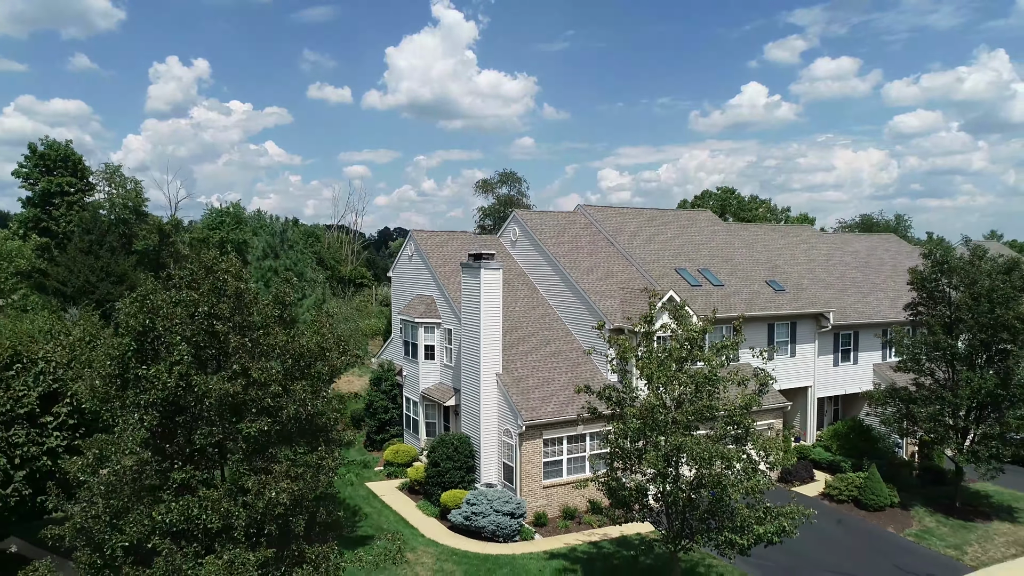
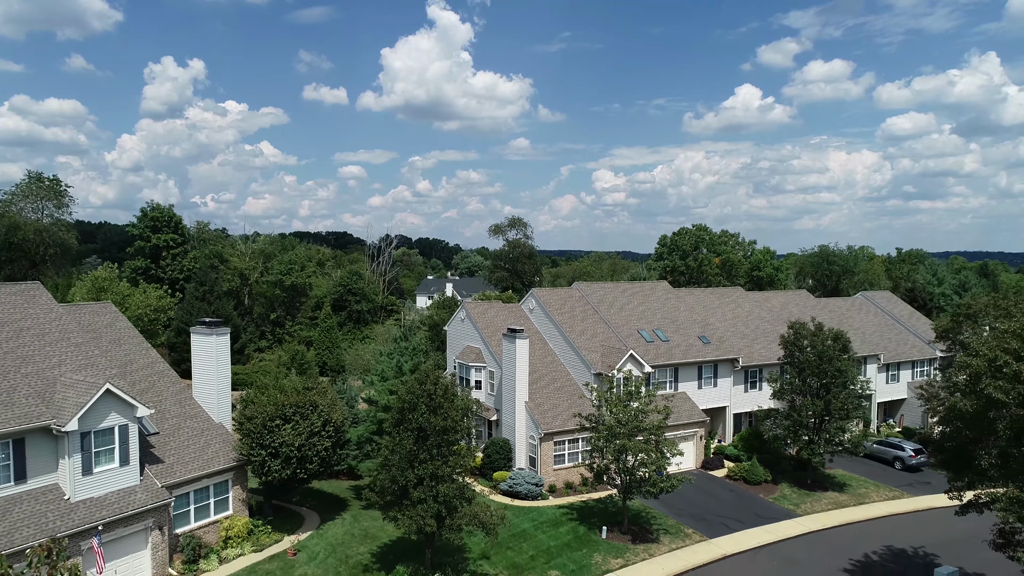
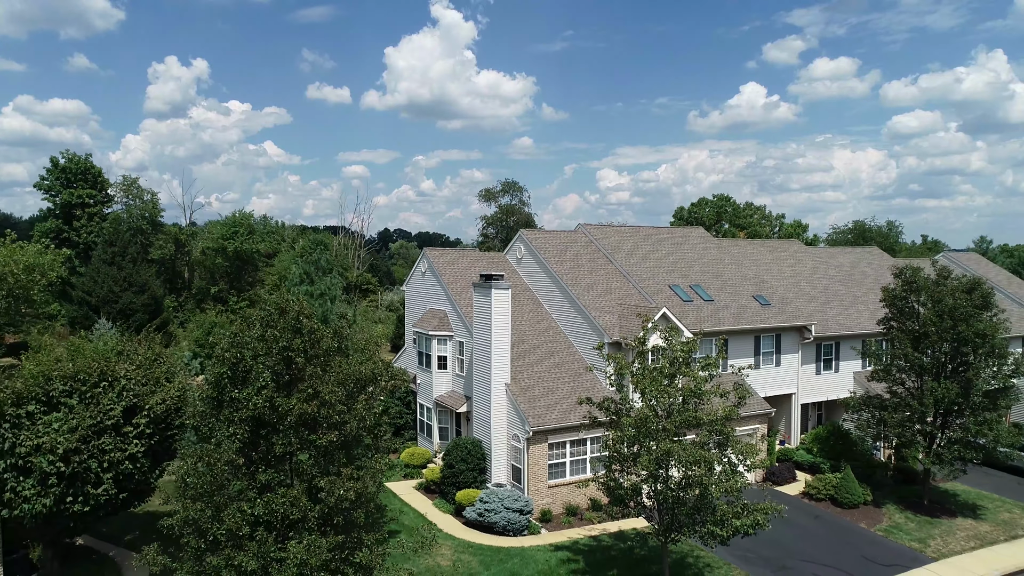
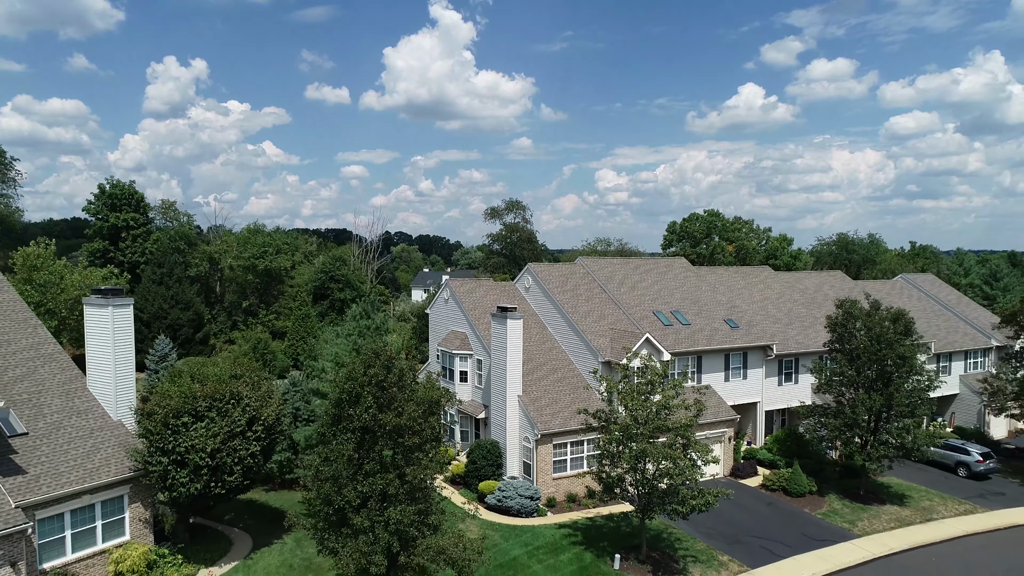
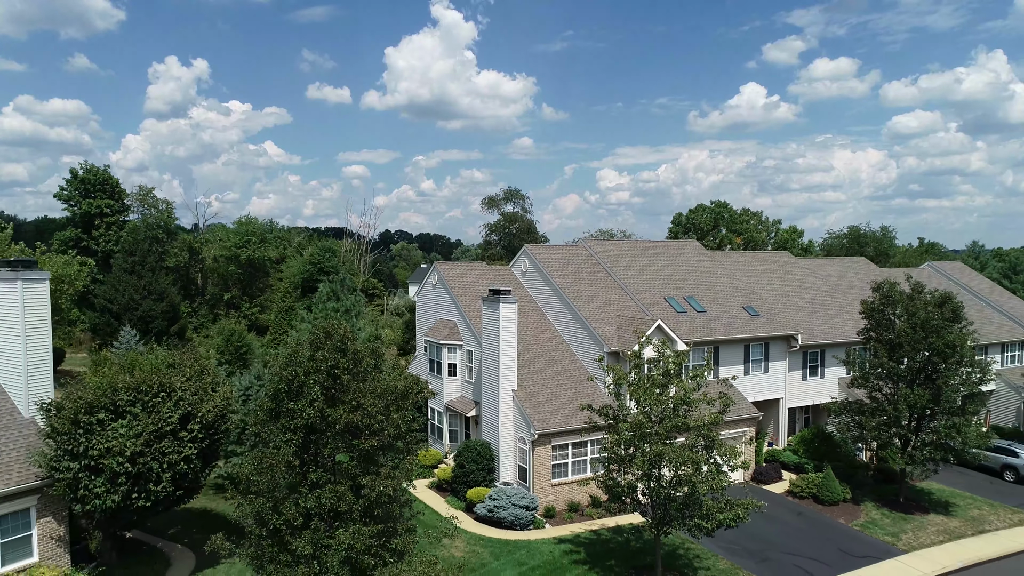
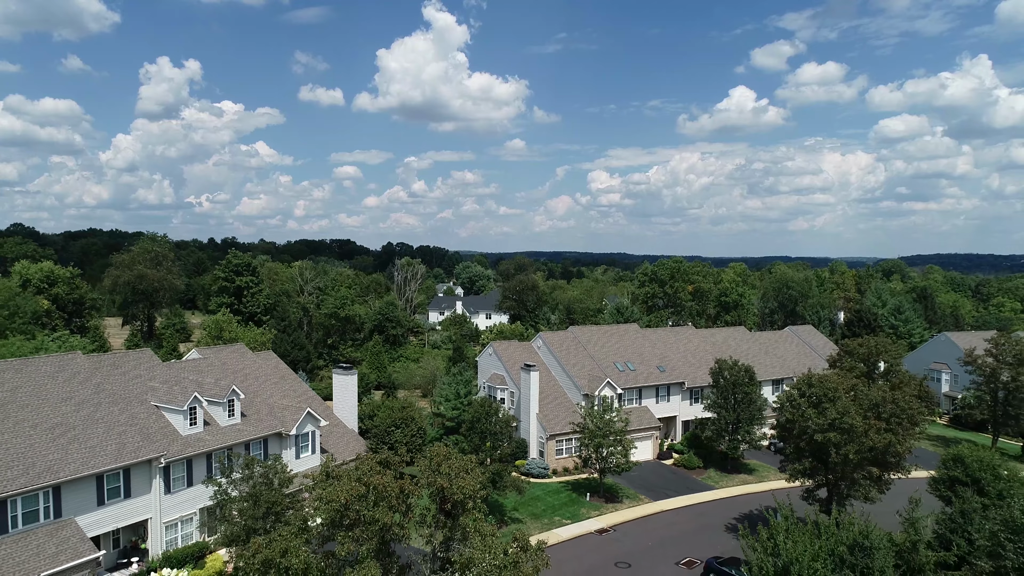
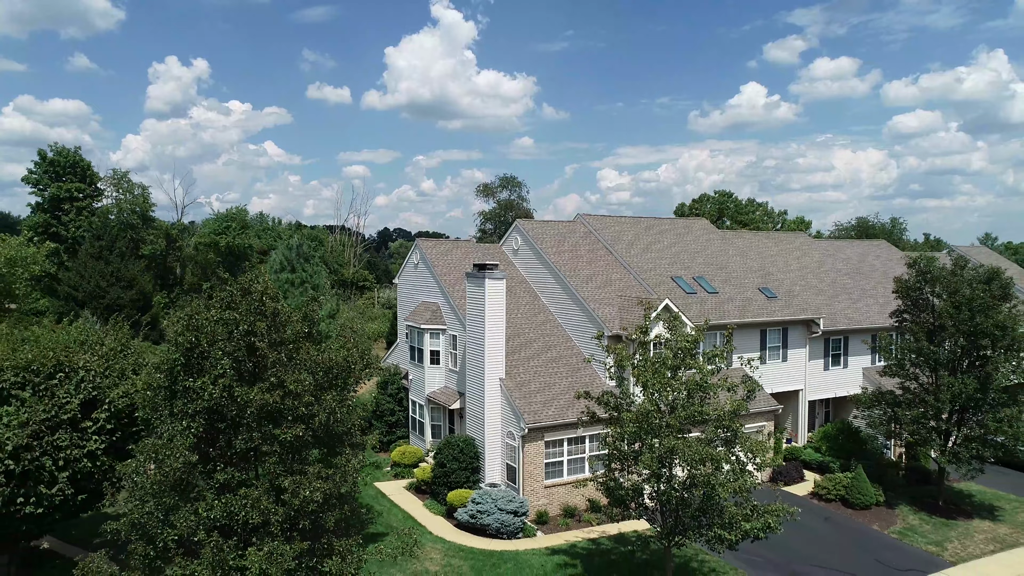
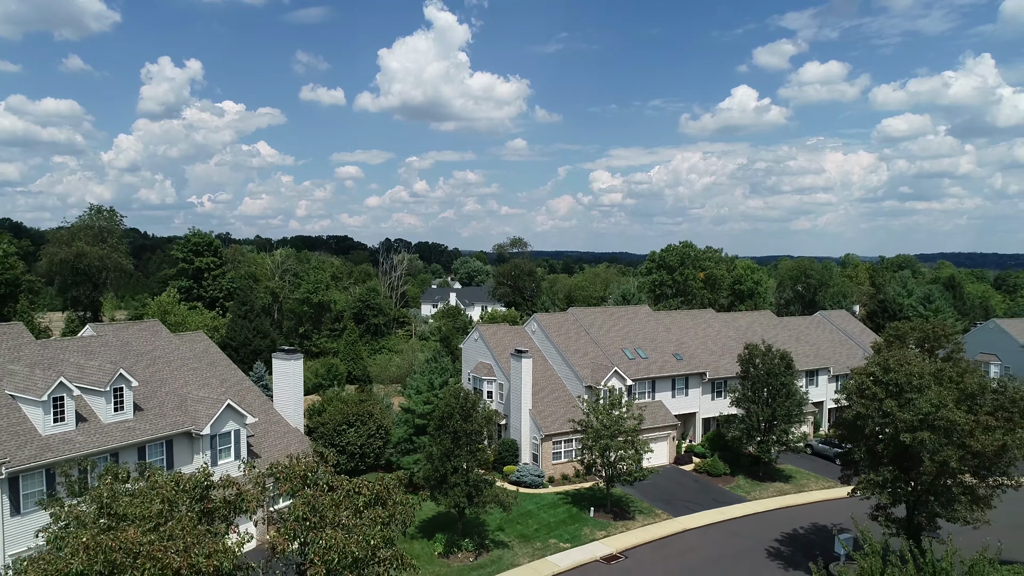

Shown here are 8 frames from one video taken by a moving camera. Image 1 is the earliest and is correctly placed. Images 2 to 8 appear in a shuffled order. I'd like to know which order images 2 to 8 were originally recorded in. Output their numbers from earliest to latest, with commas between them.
7, 3, 5, 4, 2, 8, 6
